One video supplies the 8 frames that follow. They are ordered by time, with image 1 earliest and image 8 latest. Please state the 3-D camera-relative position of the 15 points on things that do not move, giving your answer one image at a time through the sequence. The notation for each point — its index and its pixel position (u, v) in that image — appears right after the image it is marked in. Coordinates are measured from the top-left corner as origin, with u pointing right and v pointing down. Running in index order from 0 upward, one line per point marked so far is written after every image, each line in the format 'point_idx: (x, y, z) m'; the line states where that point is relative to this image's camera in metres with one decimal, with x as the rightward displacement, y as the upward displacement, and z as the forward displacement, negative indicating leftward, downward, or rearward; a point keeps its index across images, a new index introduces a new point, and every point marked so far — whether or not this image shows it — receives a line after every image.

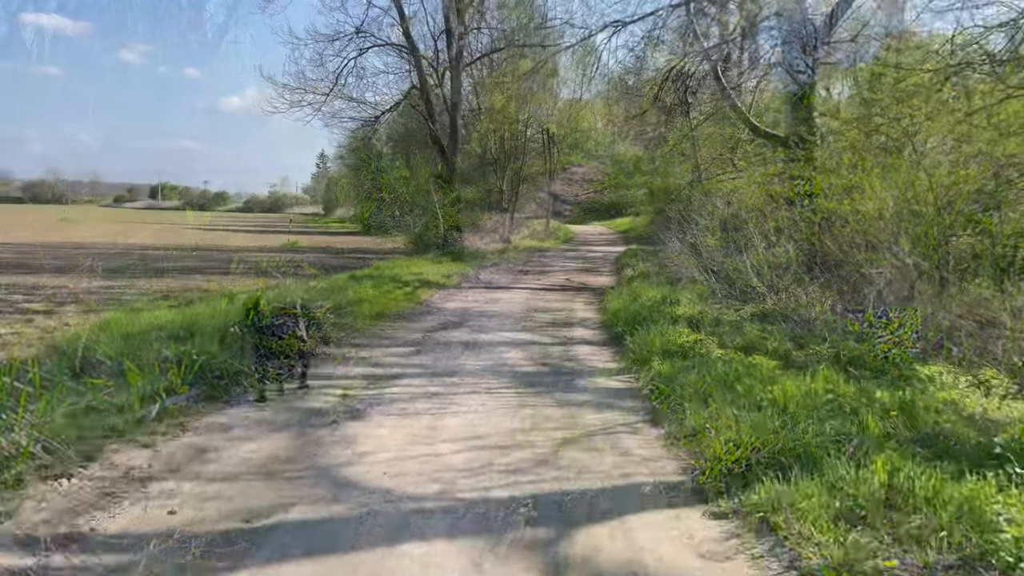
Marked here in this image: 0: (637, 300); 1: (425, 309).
0: (+1.8, -0.2, +11.4) m
1: (-1.3, -0.3, +12.0) m
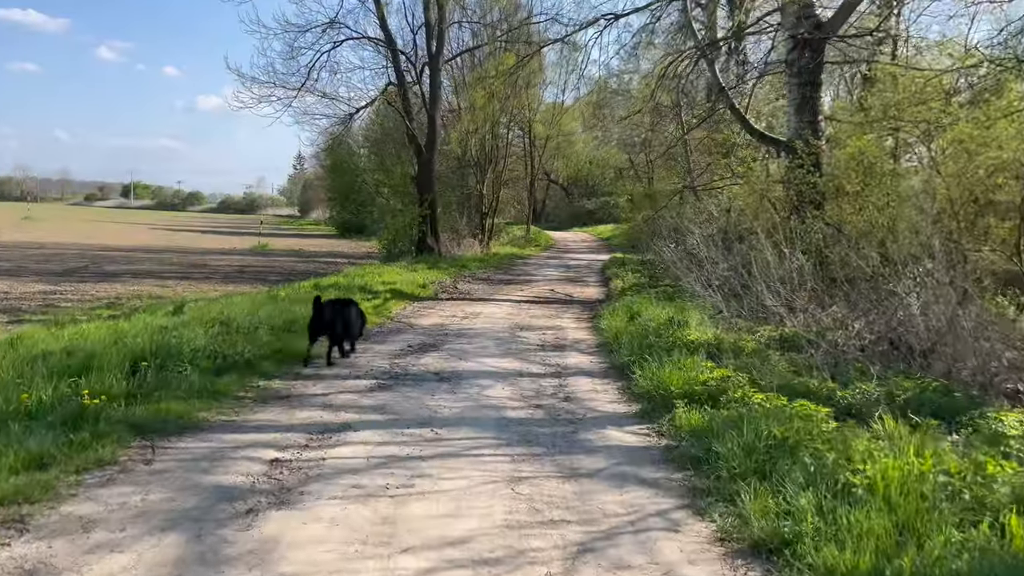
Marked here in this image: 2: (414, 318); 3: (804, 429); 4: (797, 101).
0: (+1.6, -0.4, +10.0) m
1: (-1.5, -0.5, +10.6) m
2: (-1.4, -0.4, +11.4) m
3: (+1.6, -0.8, +4.5) m
4: (+5.7, +3.7, +16.3) m
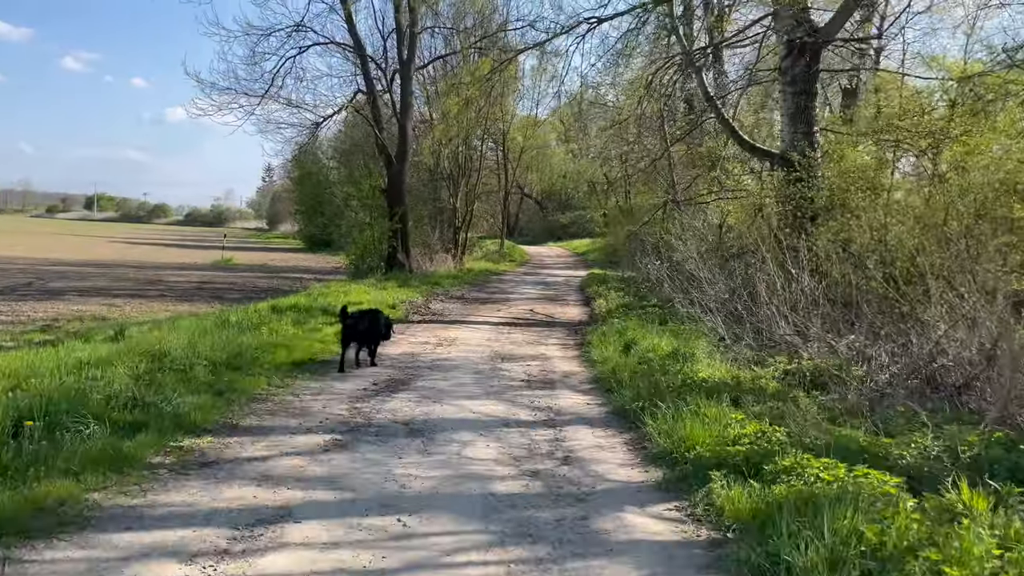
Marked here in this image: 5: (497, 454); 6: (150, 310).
0: (+1.4, -0.7, +8.9) m
1: (-1.7, -0.8, +9.3) m
2: (-1.6, -0.7, +10.1) m
3: (+1.6, -1.0, +3.4) m
4: (+5.2, +3.3, +15.4) m
5: (-0.1, -1.0, +5.0) m
6: (-7.6, -0.5, +17.1) m
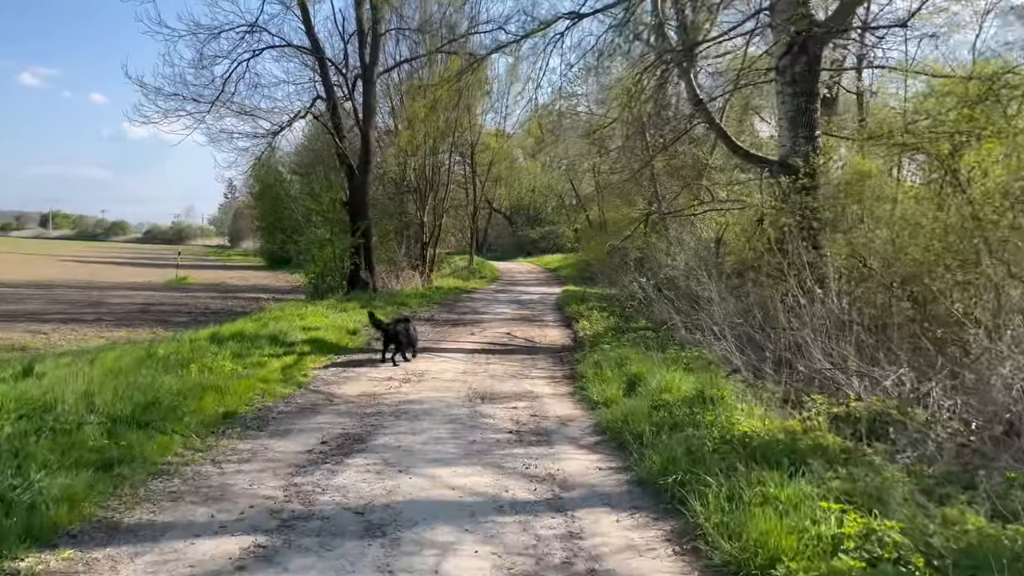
0: (+1.2, -0.9, +7.4) m
1: (-1.9, -1.0, +7.7) m
2: (-1.8, -1.0, +8.5) m
3: (+1.7, -1.1, +1.8) m
4: (+4.8, +3.0, +14.1) m
5: (-0.1, -1.2, +3.5) m
6: (-8.1, -0.9, +15.2) m
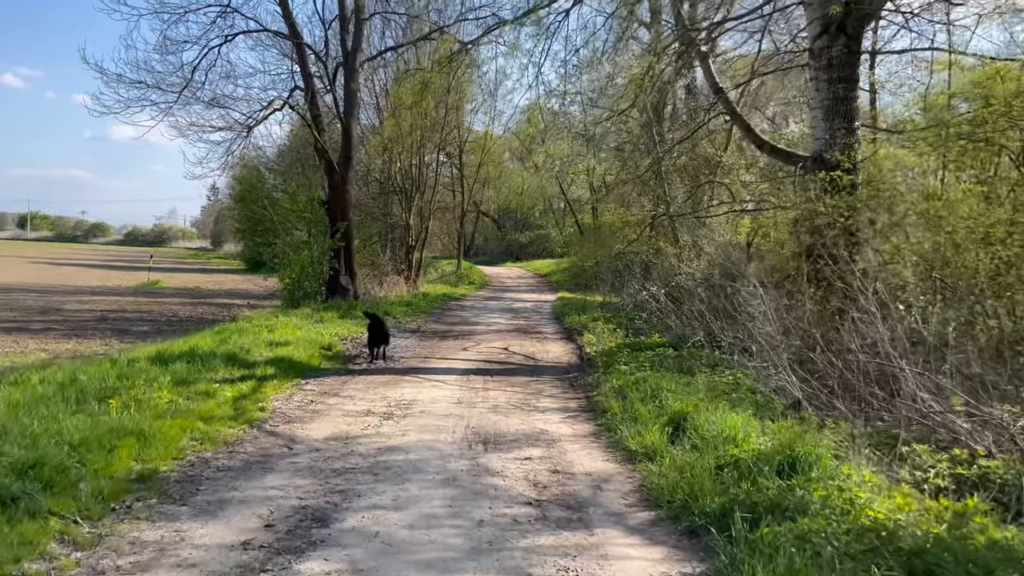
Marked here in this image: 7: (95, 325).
0: (+1.3, -1.0, +5.7) m
1: (-1.8, -1.2, +5.9) m
2: (-1.7, -1.1, +6.7) m
3: (+1.9, -1.2, +0.2) m
4: (+4.8, +2.8, +12.5) m
5: (+0.1, -1.3, +1.8) m
6: (-8.2, -1.1, +13.4) m
7: (-9.4, -0.8, +18.3) m
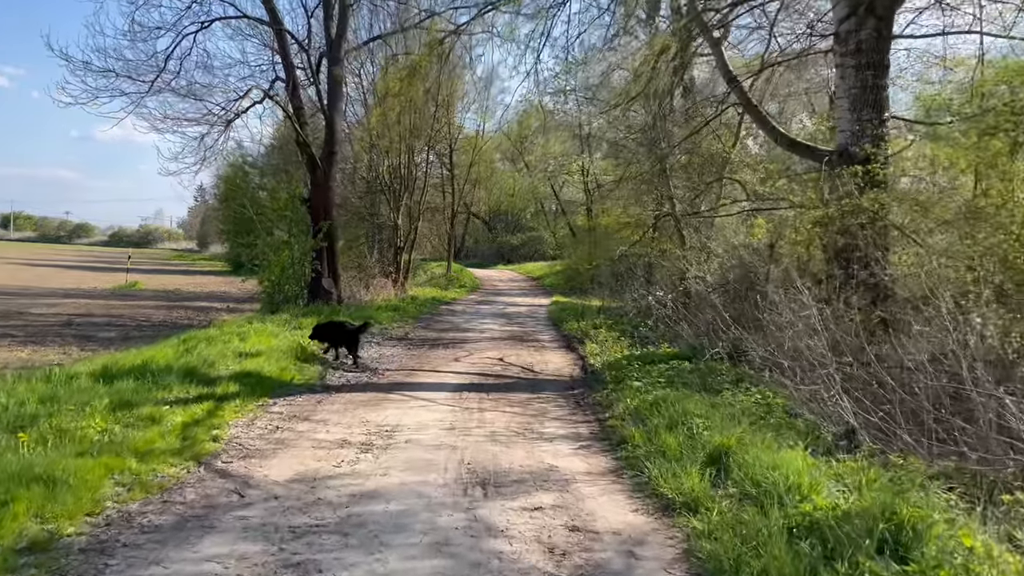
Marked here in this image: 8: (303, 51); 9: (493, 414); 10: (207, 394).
0: (+1.4, -1.1, +4.6) m
1: (-1.8, -1.2, +4.8) m
2: (-1.7, -1.2, +5.6) m
3: (+2.0, -1.2, -1.0) m
4: (+4.7, +2.7, +11.4) m
5: (+0.2, -1.3, +0.6) m
6: (-8.2, -1.1, +12.1) m
7: (-9.5, -0.9, +17.0) m
8: (-5.0, +5.7, +19.5) m
9: (-0.2, -1.2, +7.6) m
10: (-2.8, -1.0, +7.5) m
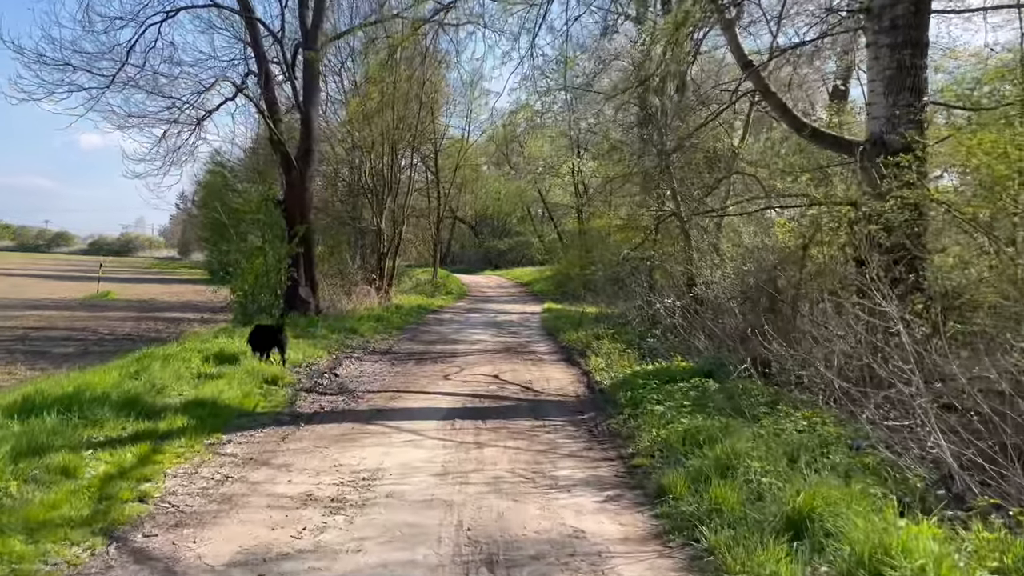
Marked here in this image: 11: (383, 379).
0: (+1.5, -1.1, +3.3) m
1: (-1.7, -1.3, +3.4) m
2: (-1.6, -1.3, +4.3) m
3: (+2.1, -1.2, -2.2) m
4: (+4.7, +2.7, +10.2) m
5: (+0.3, -1.4, -0.7) m
6: (-8.3, -1.3, +10.7) m
7: (-9.7, -1.1, +15.6) m
8: (-5.2, +5.5, +18.1) m
9: (-0.1, -1.3, +6.3) m
10: (-2.8, -1.1, +6.1) m
11: (-1.7, -1.2, +10.5) m
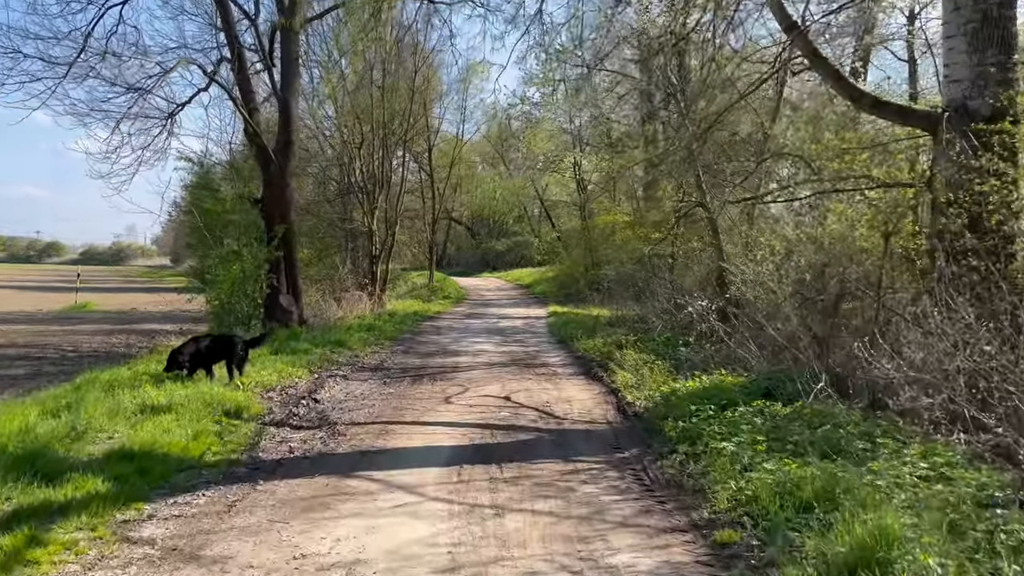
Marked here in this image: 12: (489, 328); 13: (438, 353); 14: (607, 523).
0: (+1.7, -1.1, +1.6) m
1: (-1.5, -1.3, +1.7) m
2: (-1.5, -1.3, +2.5) m
3: (+2.4, -1.2, -3.9) m
4: (+4.7, +2.7, +8.5) m
5: (+0.5, -1.4, -2.4) m
6: (-8.1, -1.5, +8.9) m
7: (-9.5, -1.4, +13.8) m
8: (-5.2, +5.3, +16.4) m
9: (0.0, -1.3, +4.6) m
10: (-2.6, -1.2, +4.4) m
11: (-1.5, -1.3, +8.8) m
12: (-0.5, -0.9, +18.6) m
13: (-1.2, -1.1, +13.8) m
14: (+0.5, -1.3, +4.6) m
